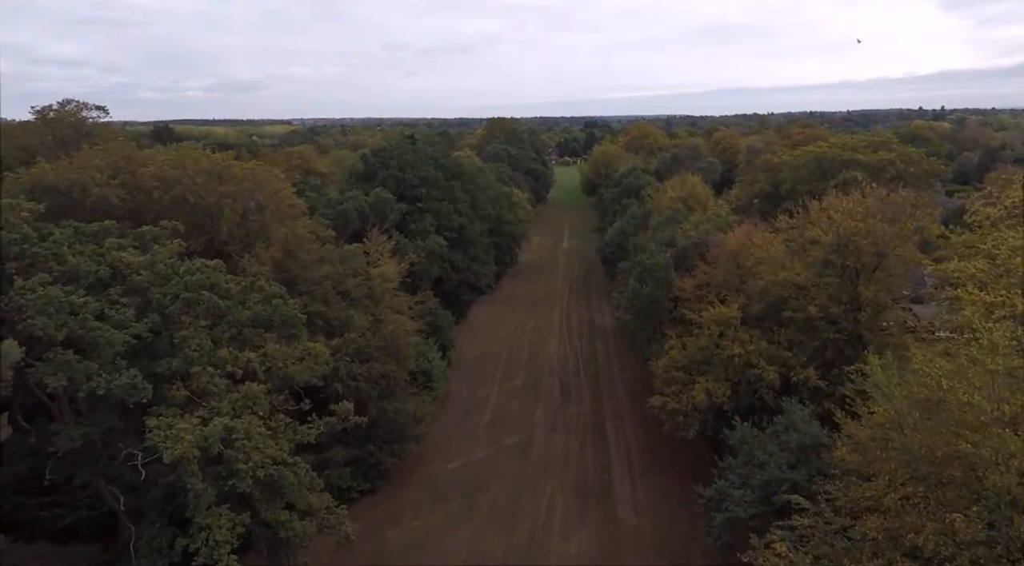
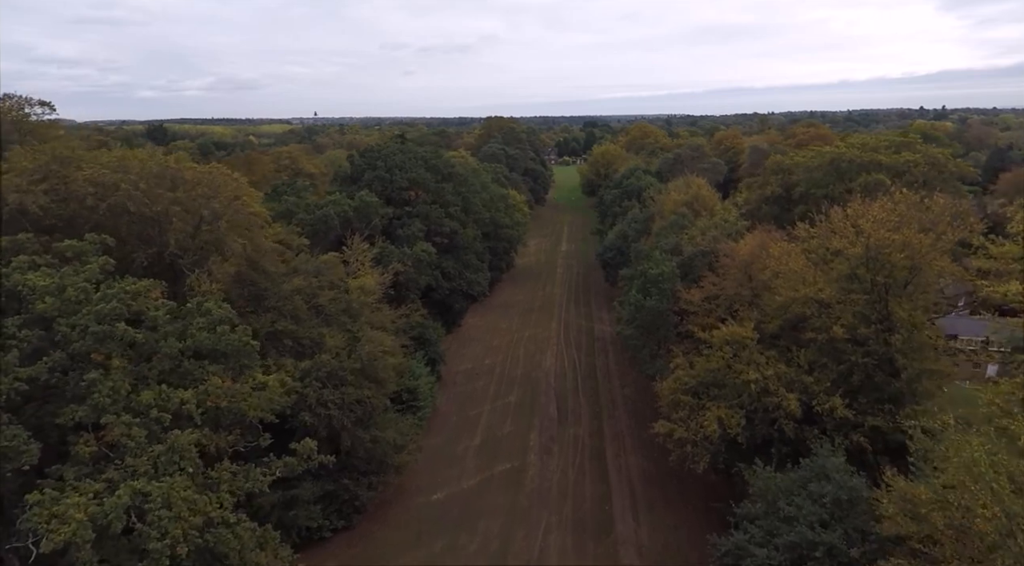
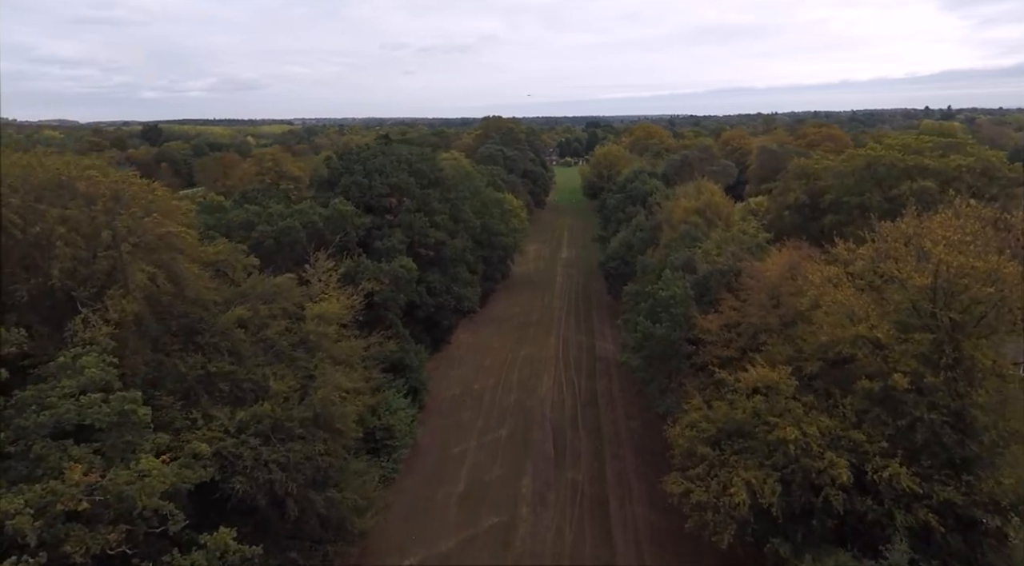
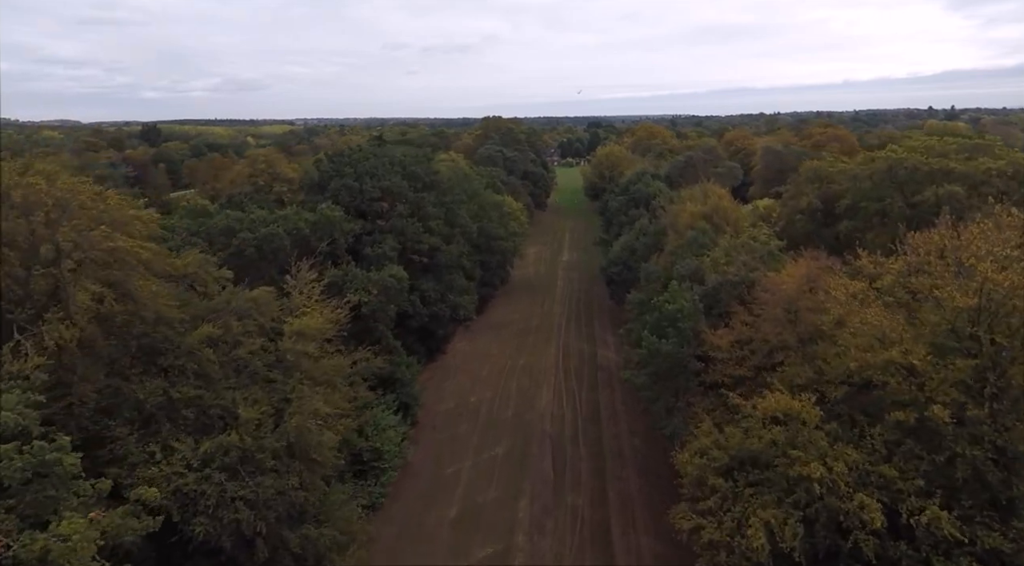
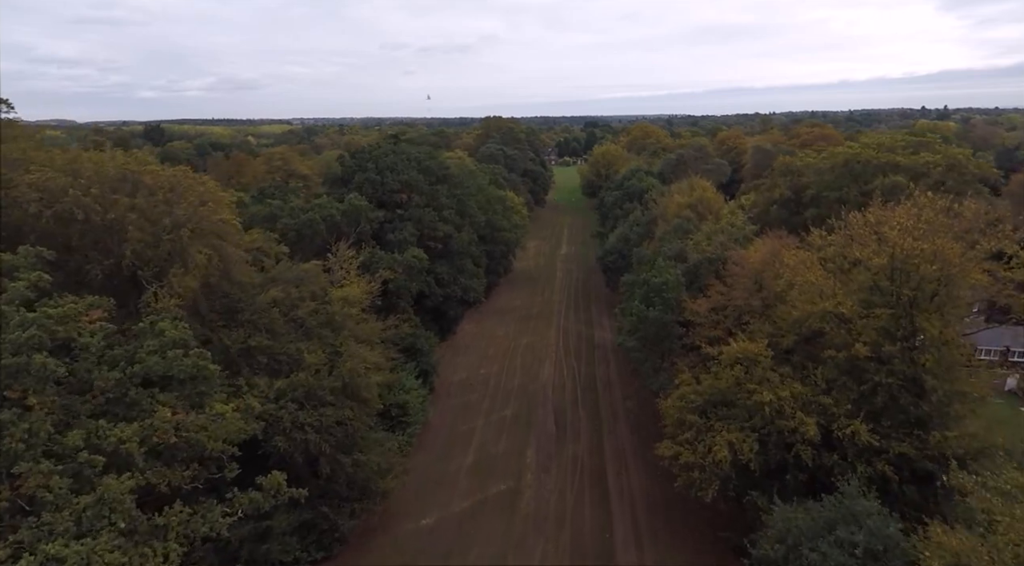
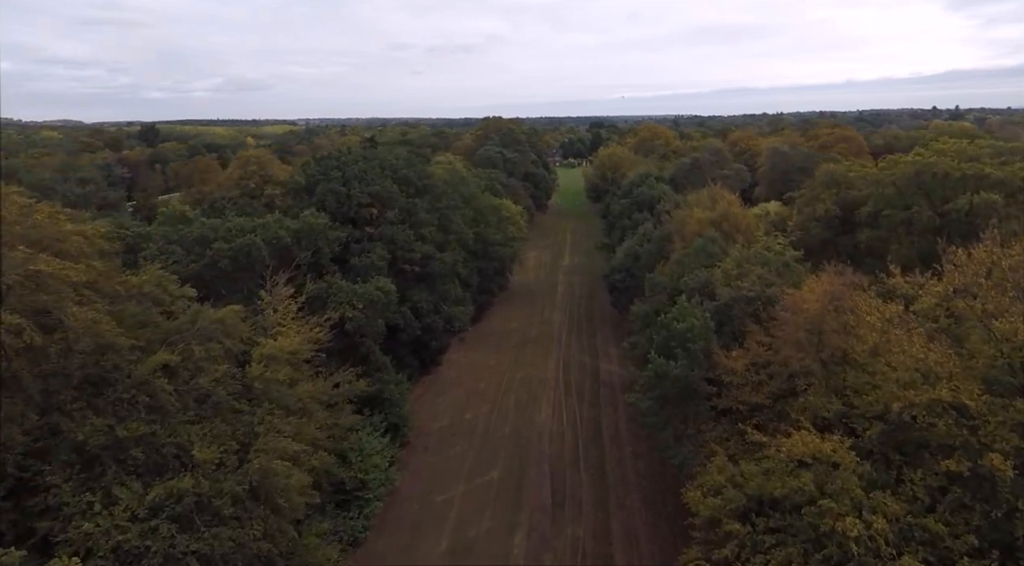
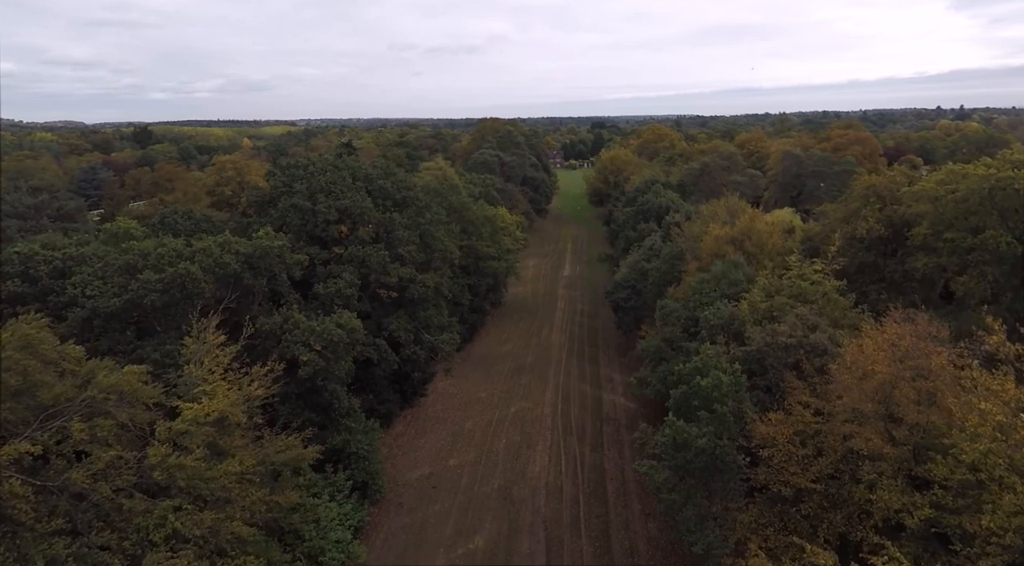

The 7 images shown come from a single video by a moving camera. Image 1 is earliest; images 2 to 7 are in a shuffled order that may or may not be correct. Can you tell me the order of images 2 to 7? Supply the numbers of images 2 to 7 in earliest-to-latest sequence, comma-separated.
2, 5, 3, 4, 6, 7
